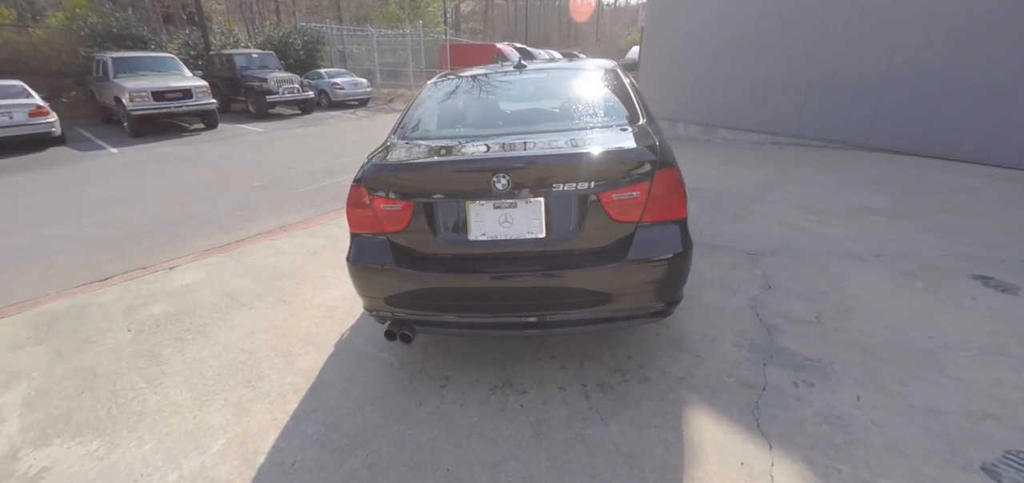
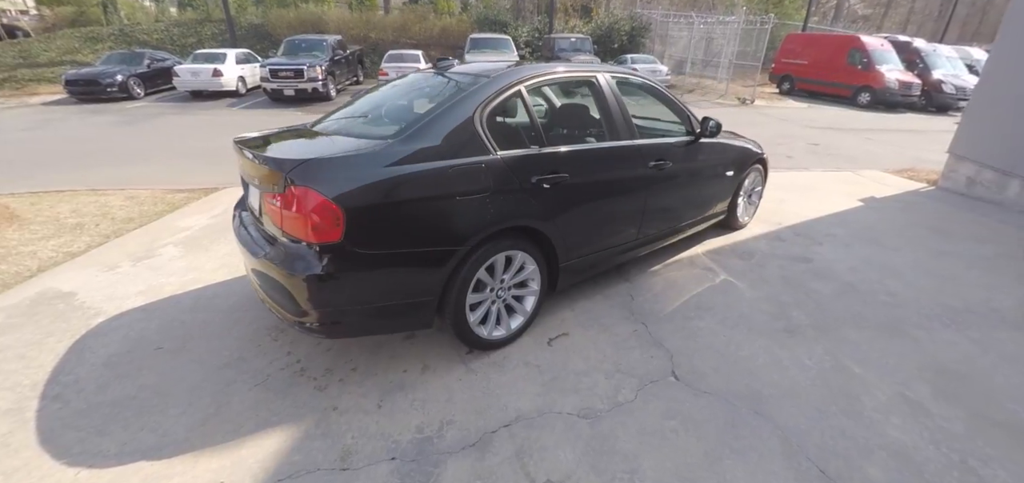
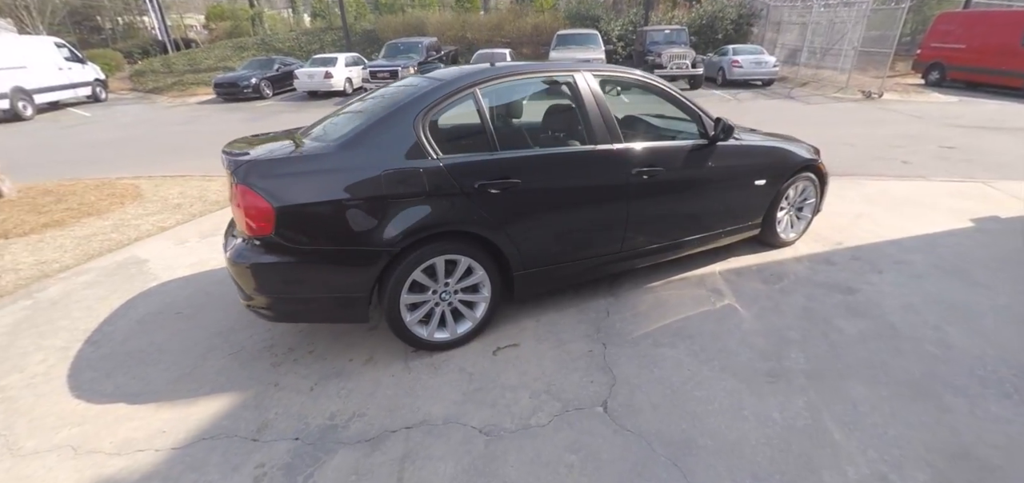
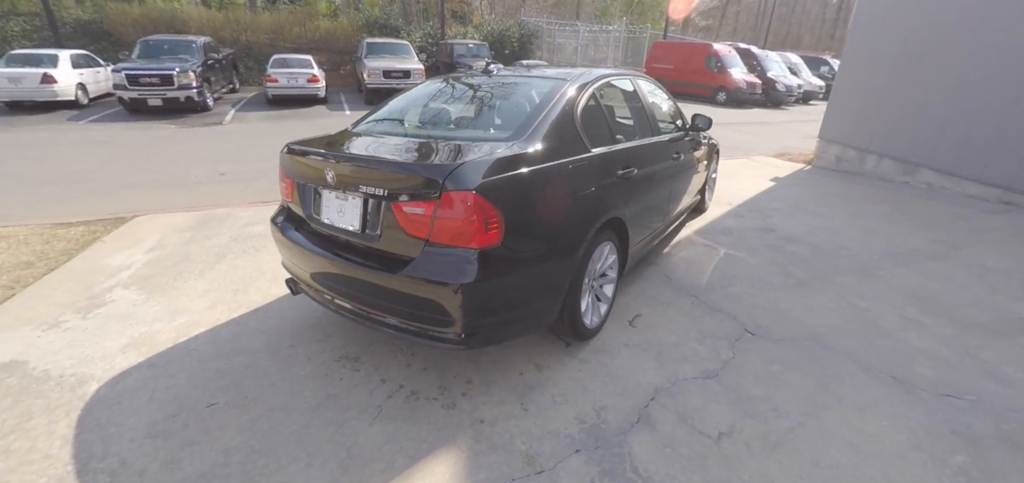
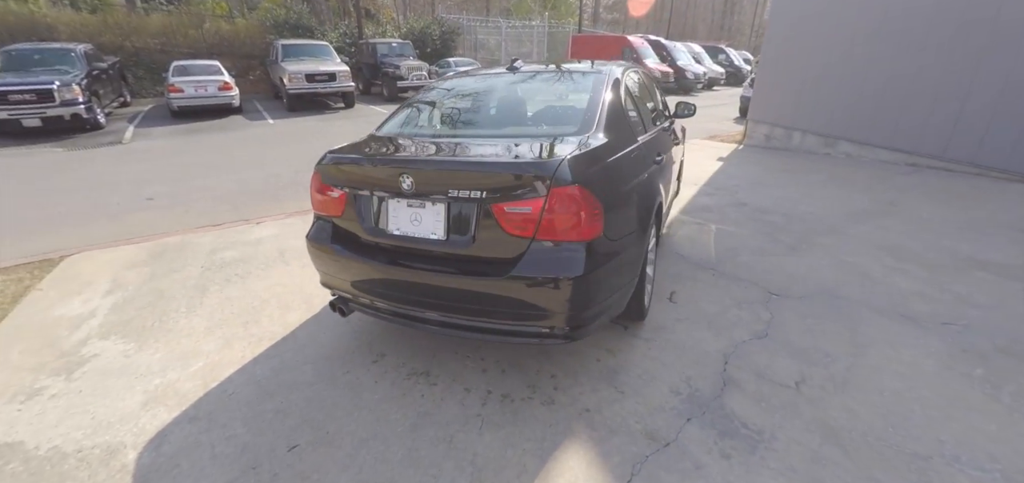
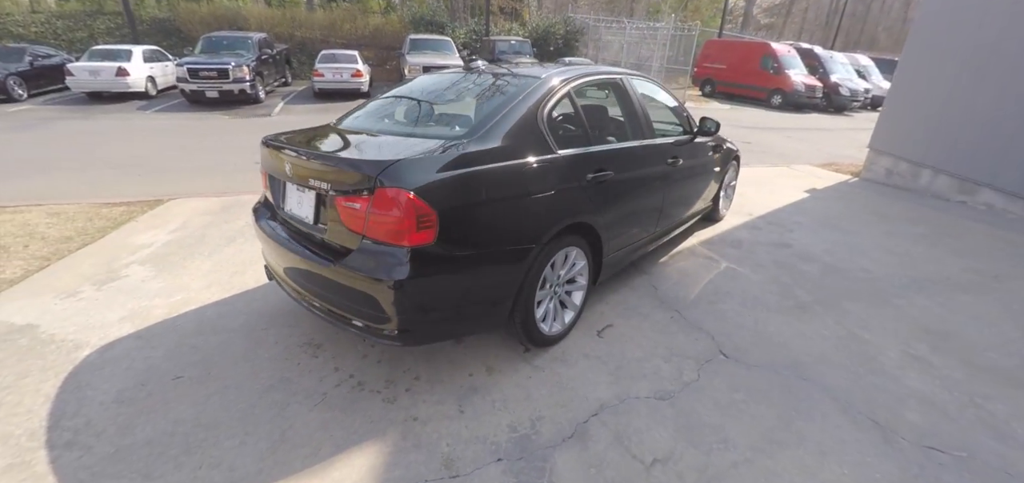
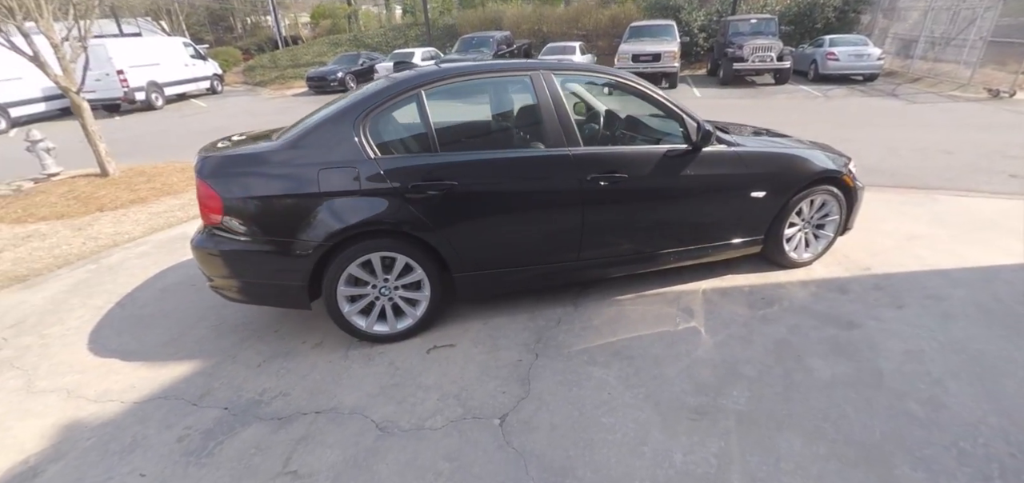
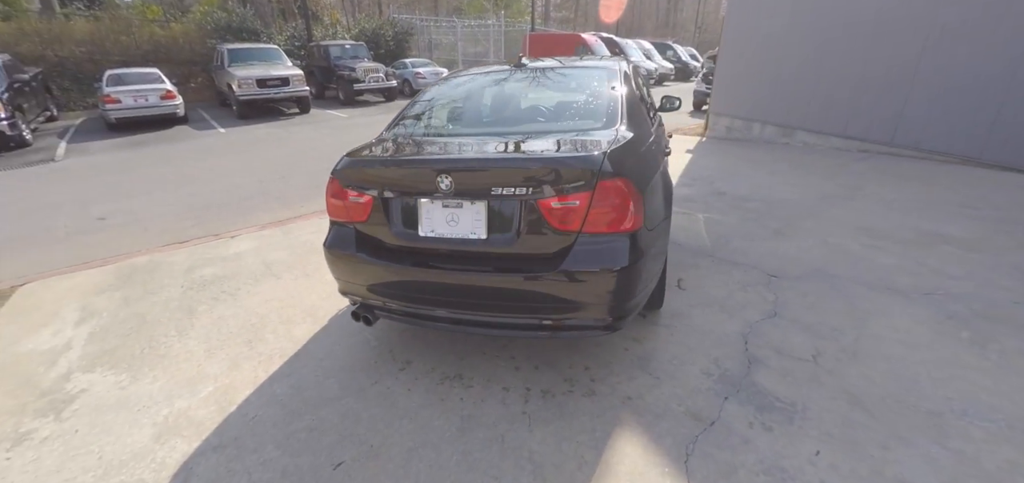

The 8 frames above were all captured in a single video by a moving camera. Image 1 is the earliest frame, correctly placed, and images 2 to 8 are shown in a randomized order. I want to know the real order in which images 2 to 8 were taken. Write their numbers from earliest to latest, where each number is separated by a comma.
8, 5, 4, 6, 2, 3, 7
